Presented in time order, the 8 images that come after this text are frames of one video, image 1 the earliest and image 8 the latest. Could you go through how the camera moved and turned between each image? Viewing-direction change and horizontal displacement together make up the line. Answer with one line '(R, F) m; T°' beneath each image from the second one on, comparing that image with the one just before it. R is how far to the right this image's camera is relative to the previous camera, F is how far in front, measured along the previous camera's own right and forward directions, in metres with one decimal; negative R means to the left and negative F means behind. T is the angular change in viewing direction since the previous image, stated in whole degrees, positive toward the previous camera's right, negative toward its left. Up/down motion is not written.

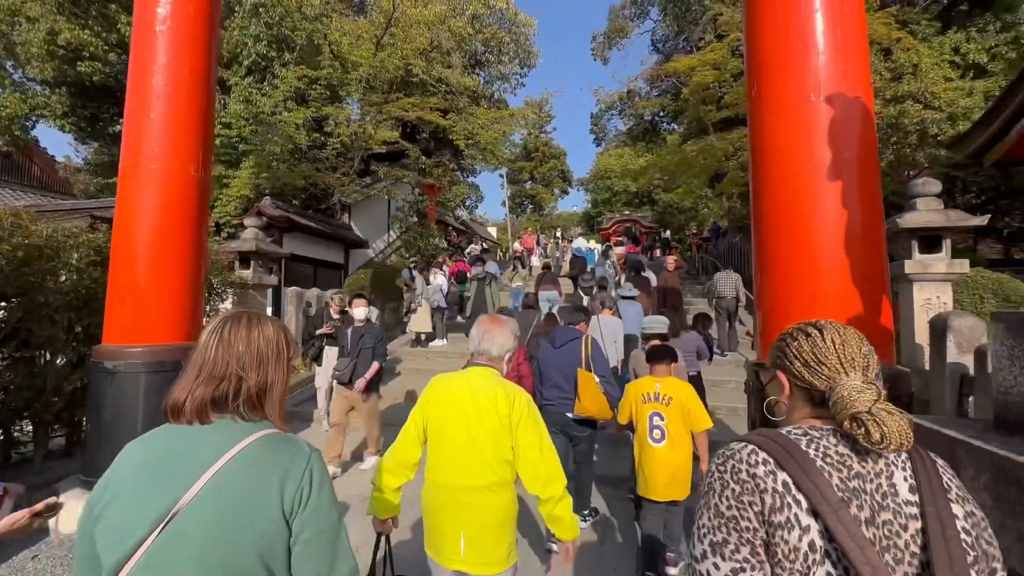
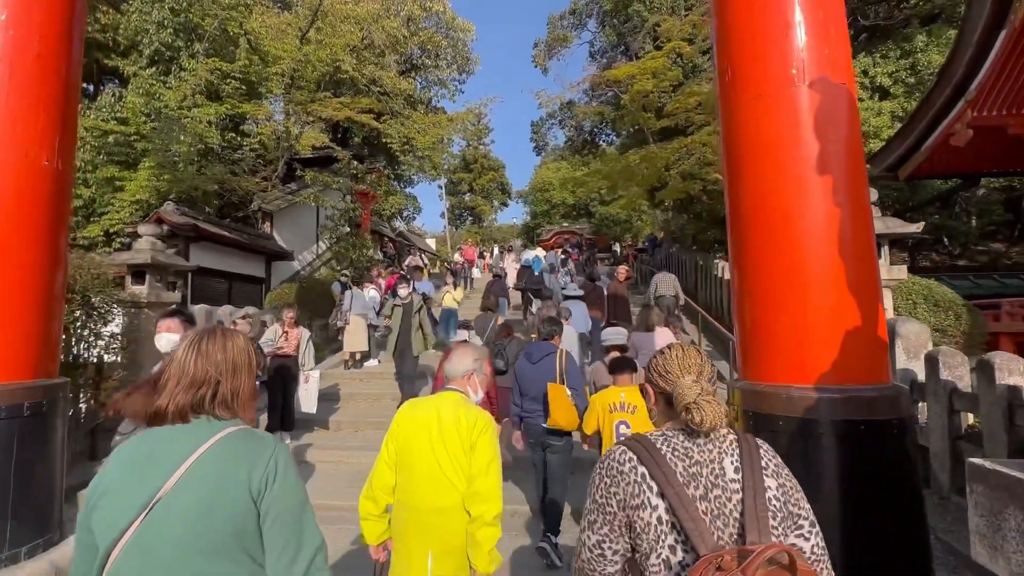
(0.0, +0.5) m; +7°
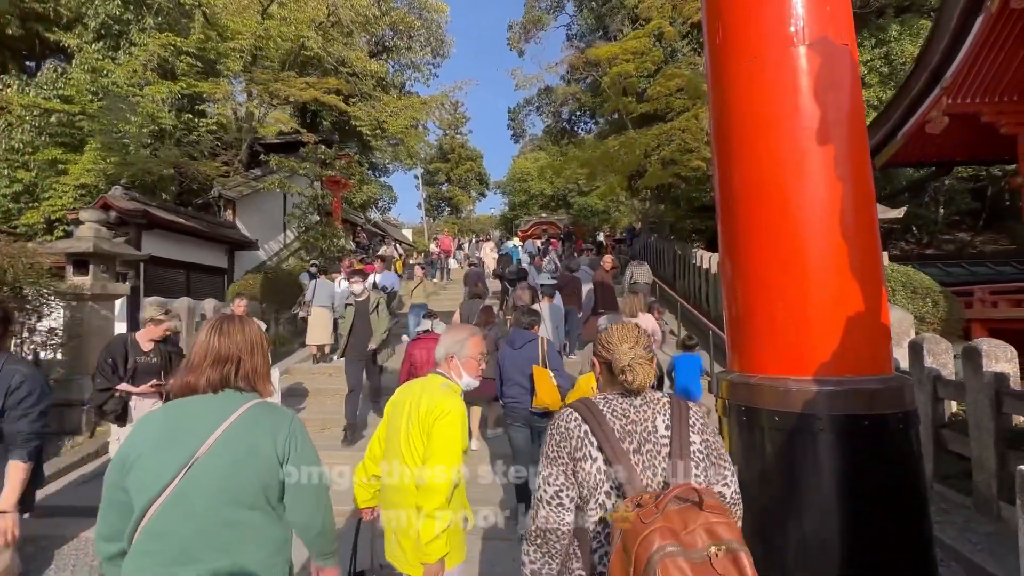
(0.0, +0.3) m; +3°
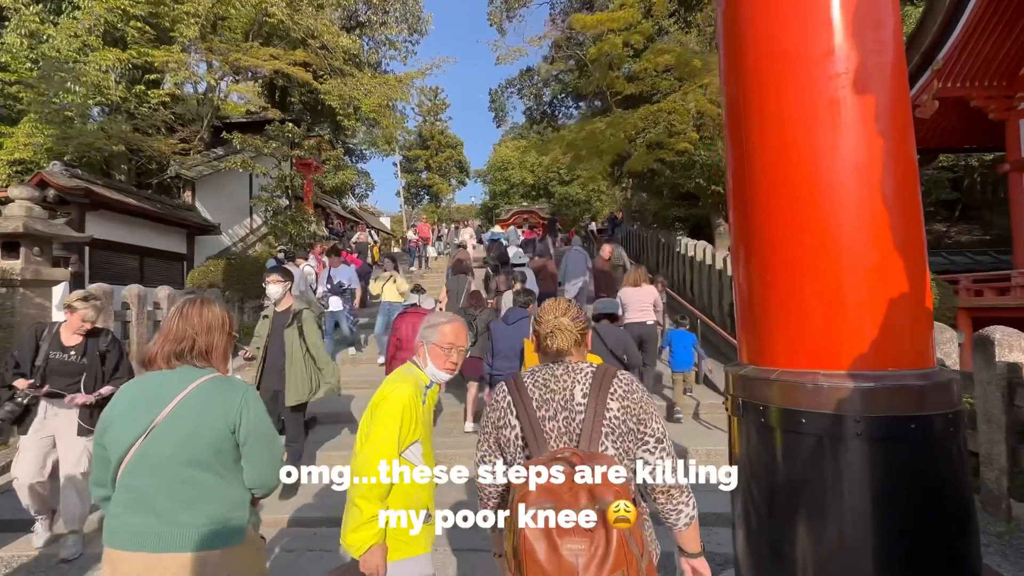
(0.0, +0.4) m; +2°
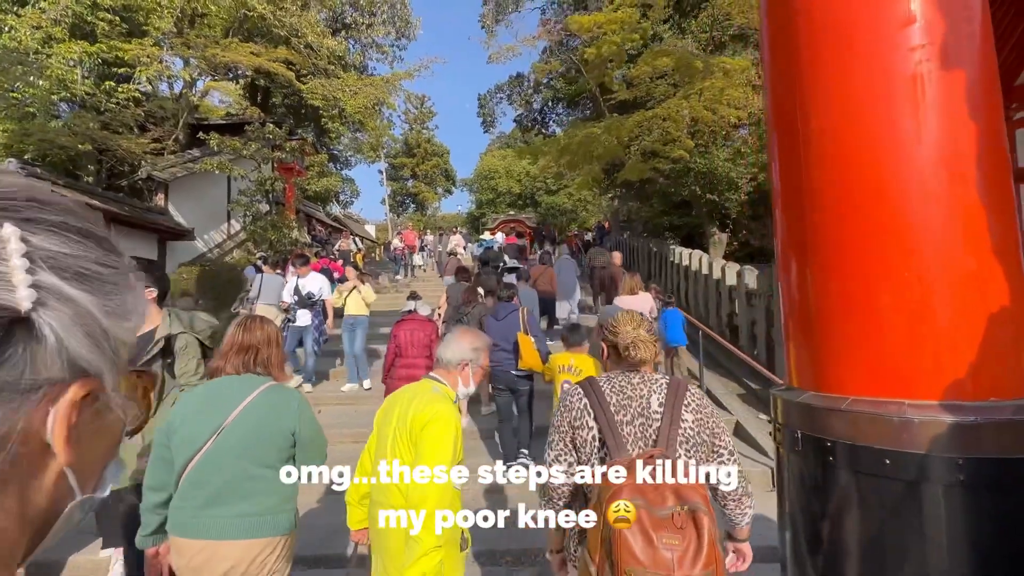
(-0.1, +0.3) m; +2°
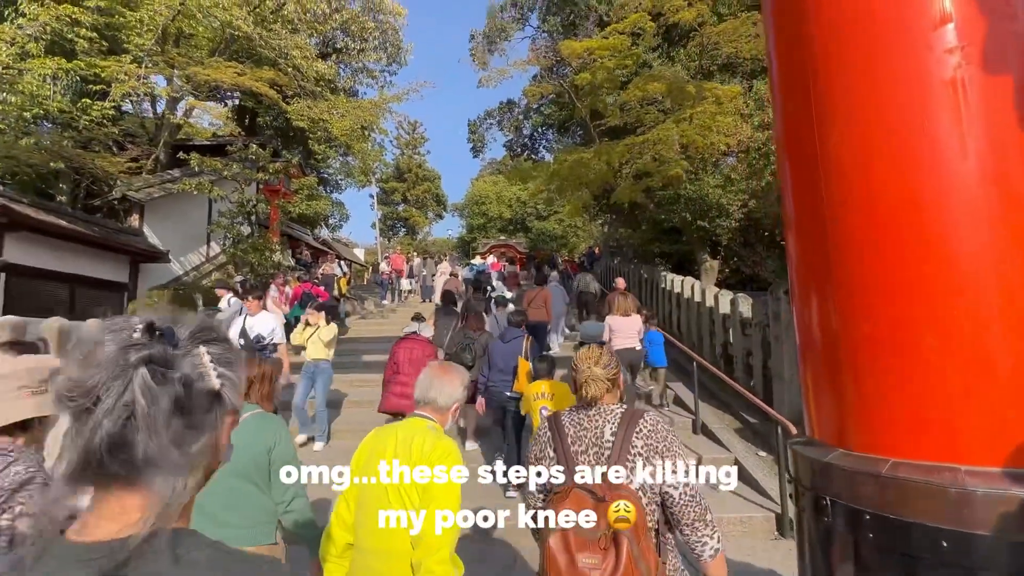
(+0.1, +0.3) m; +1°
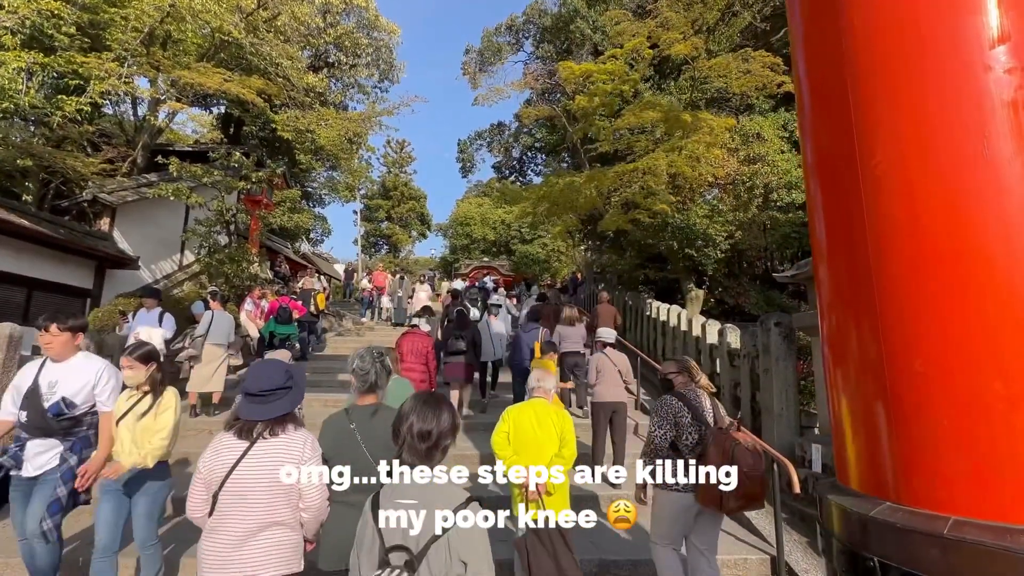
(-0.1, +0.2) m; +2°
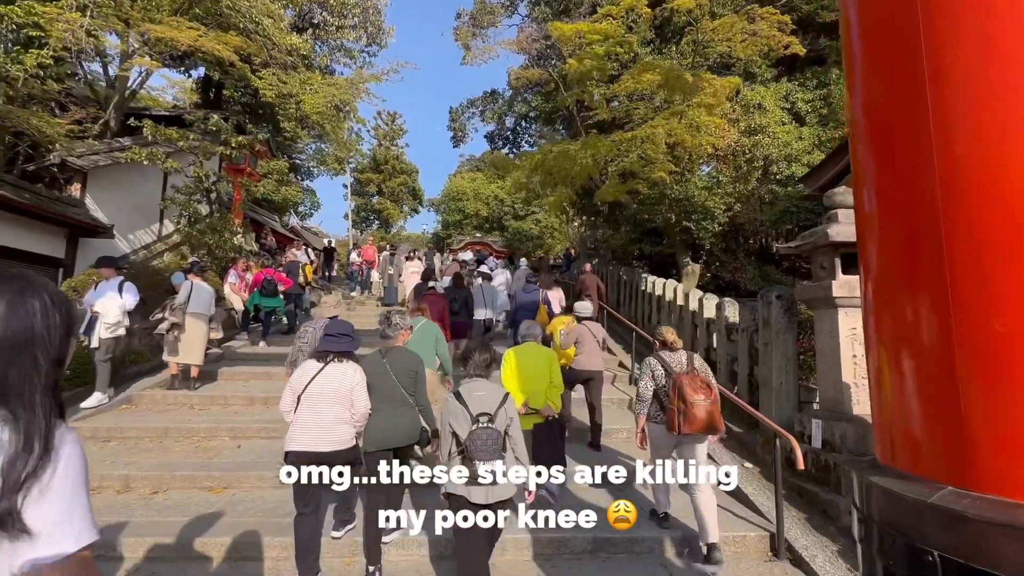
(0.0, +0.2) m; +1°
